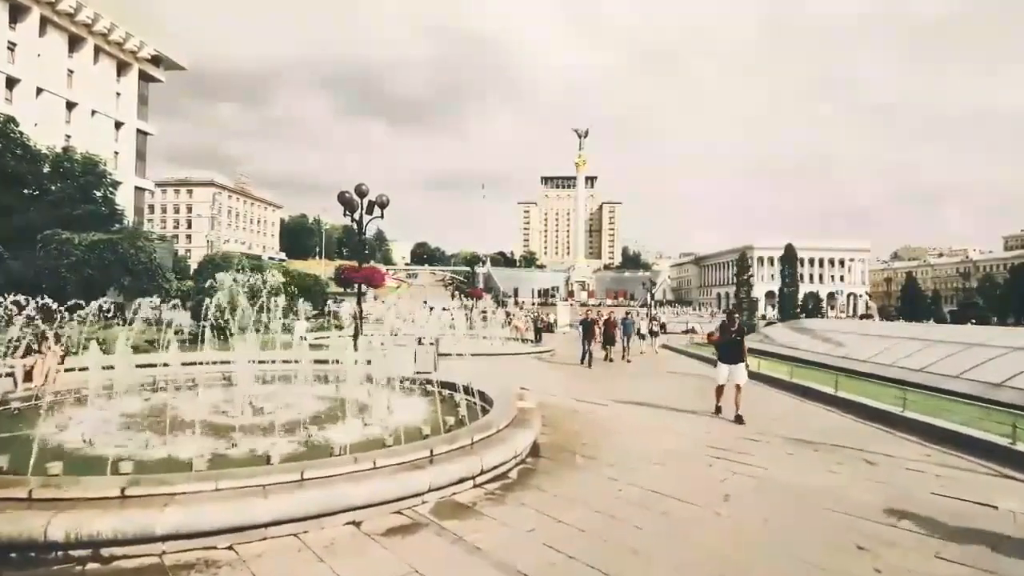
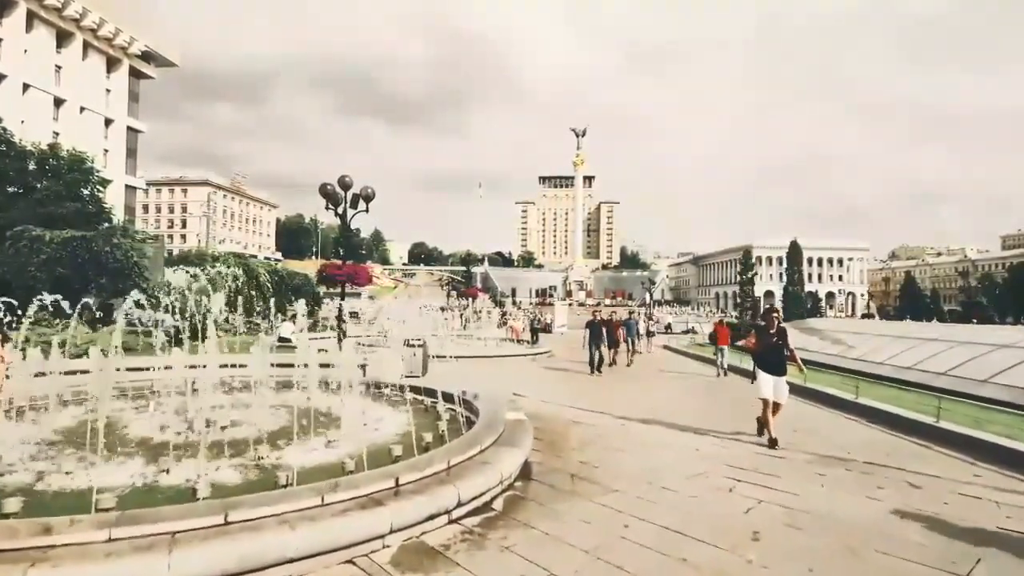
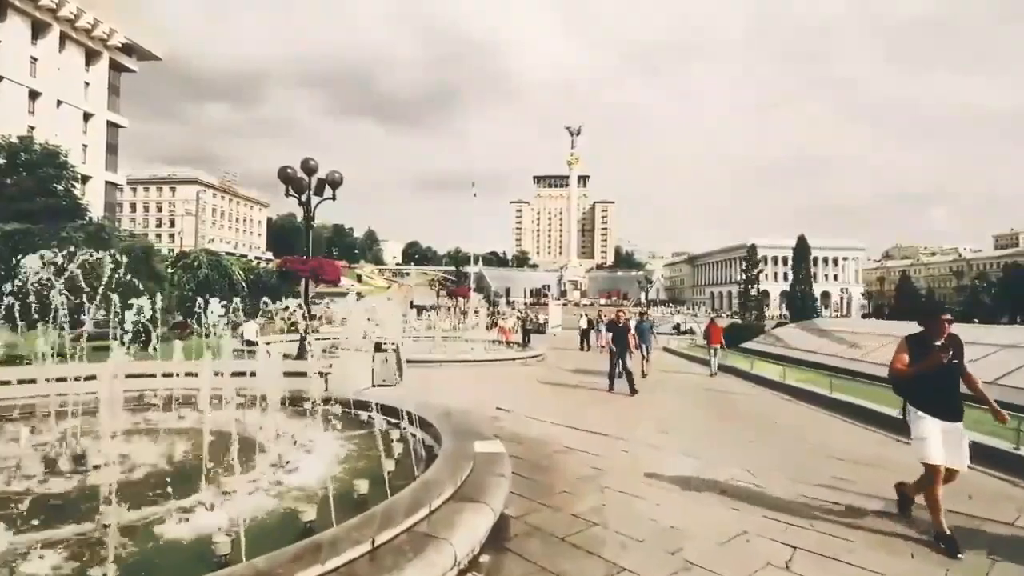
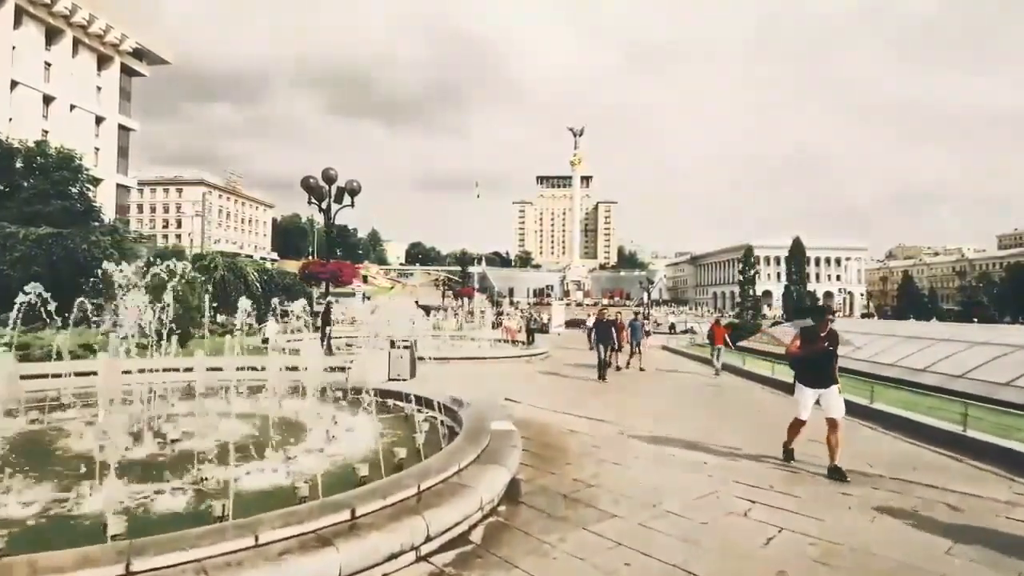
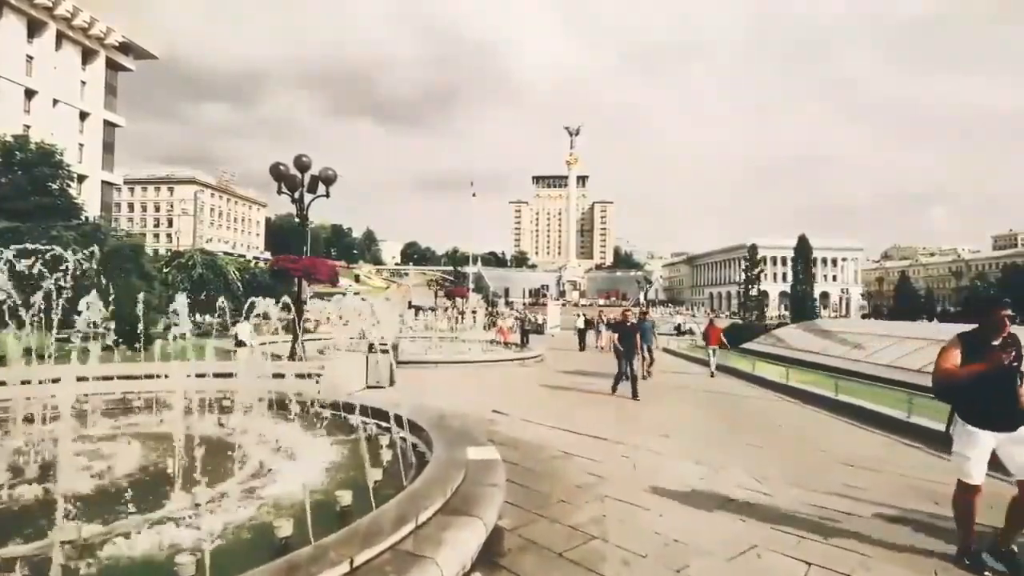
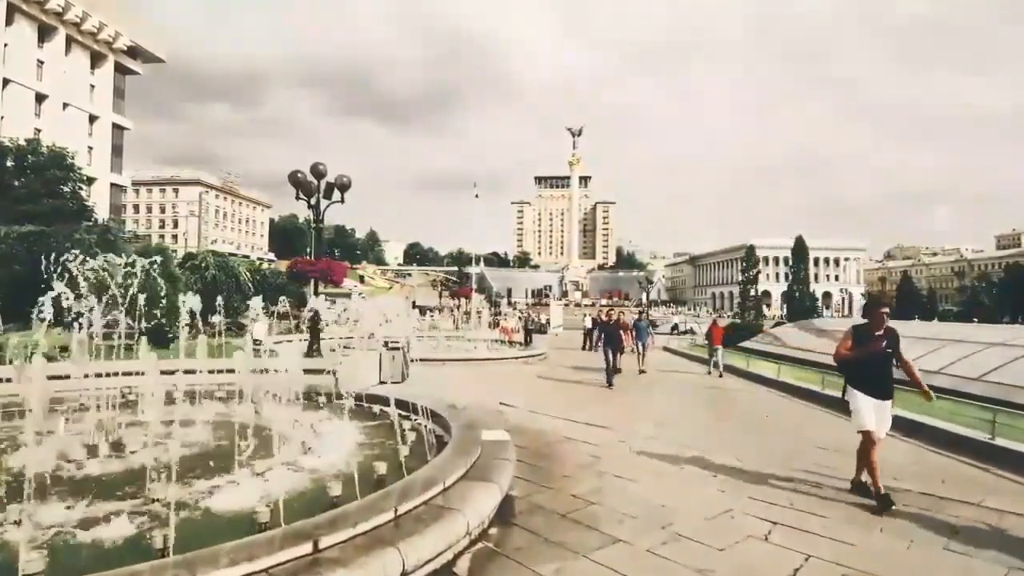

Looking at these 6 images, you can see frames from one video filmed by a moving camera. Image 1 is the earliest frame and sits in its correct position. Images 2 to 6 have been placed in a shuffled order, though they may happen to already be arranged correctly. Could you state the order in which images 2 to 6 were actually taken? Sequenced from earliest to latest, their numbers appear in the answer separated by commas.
2, 4, 6, 3, 5
